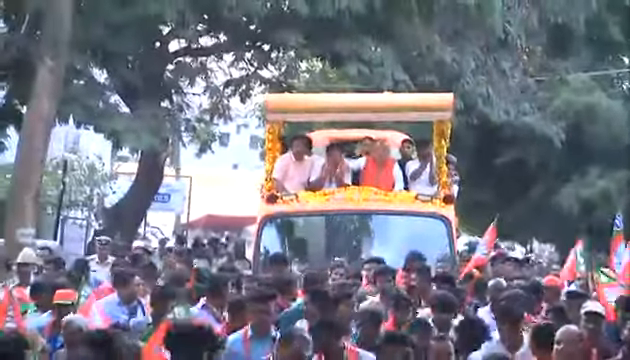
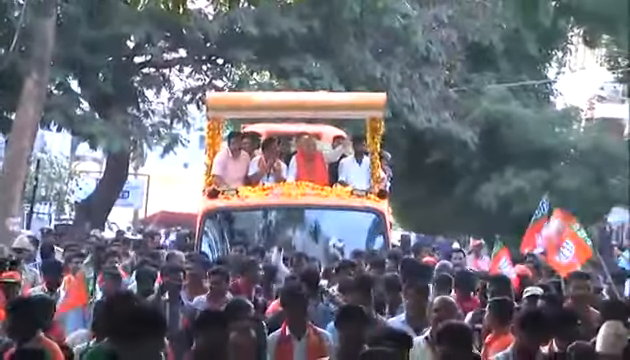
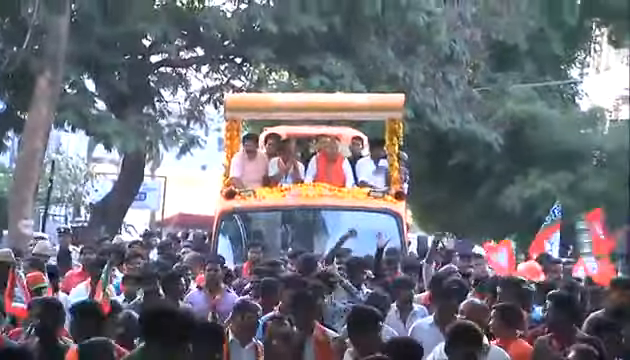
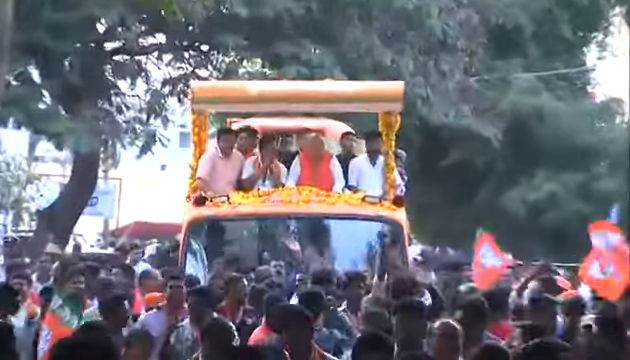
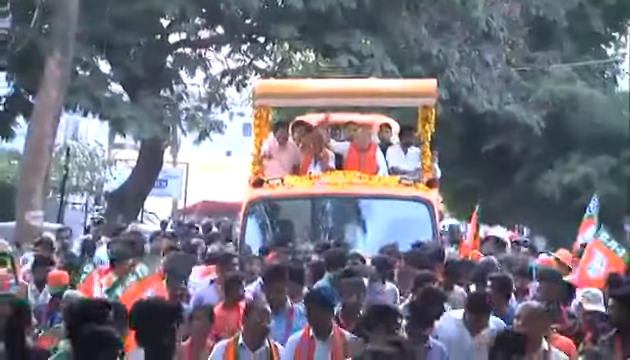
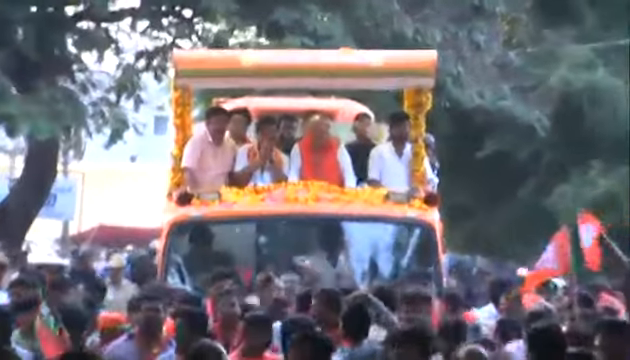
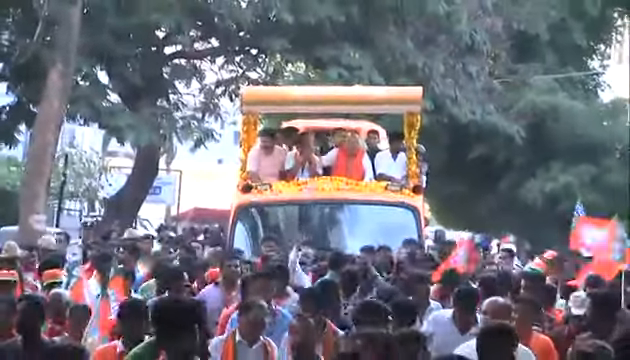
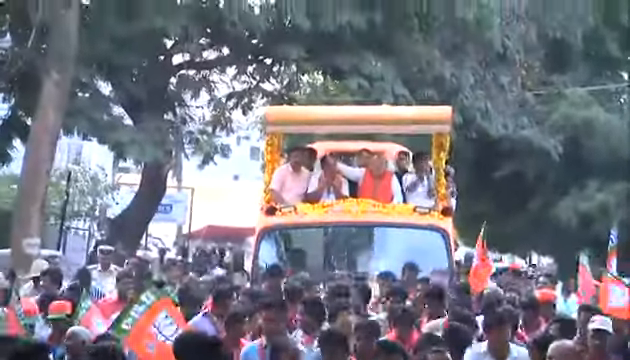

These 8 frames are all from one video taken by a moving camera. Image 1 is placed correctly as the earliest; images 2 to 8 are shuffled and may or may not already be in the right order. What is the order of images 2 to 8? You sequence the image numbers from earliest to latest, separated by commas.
8, 5, 7, 3, 2, 4, 6
